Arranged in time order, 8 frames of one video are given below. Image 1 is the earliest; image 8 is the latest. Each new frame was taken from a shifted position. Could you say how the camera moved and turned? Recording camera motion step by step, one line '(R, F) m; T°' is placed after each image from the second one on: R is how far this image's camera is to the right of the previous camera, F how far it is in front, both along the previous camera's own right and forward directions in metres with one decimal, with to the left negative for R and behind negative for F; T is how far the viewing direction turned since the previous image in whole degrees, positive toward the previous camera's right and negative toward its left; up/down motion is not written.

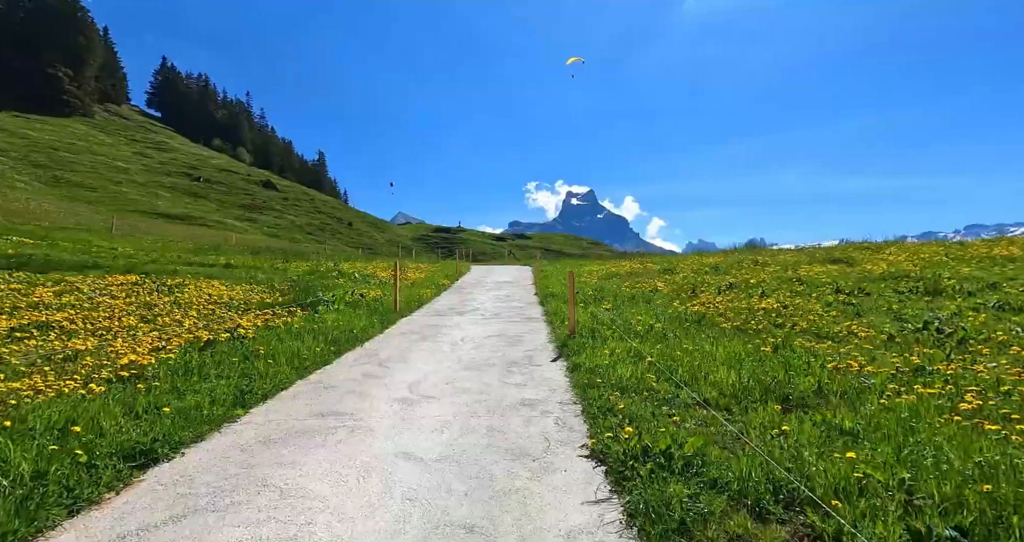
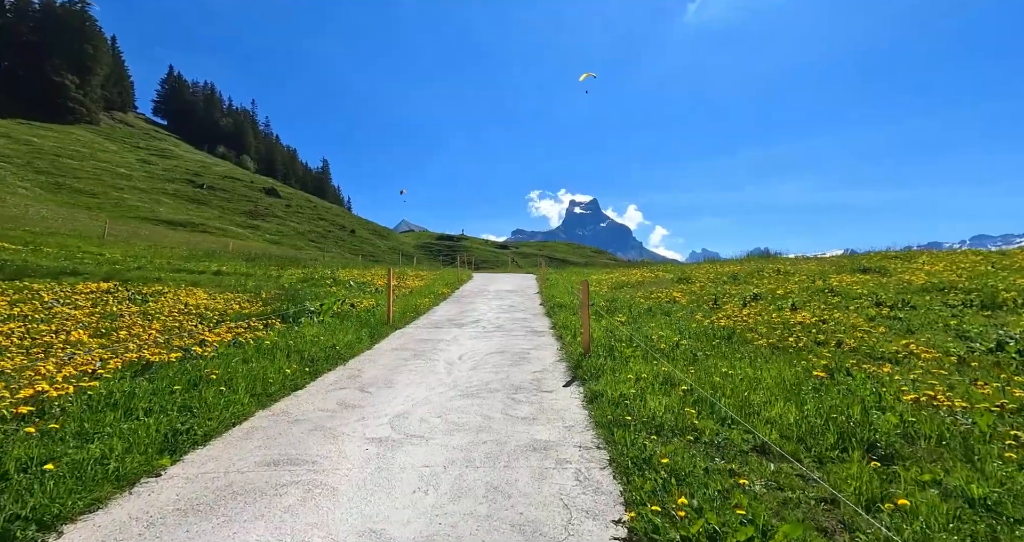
(-0.1, +1.3) m; 0°
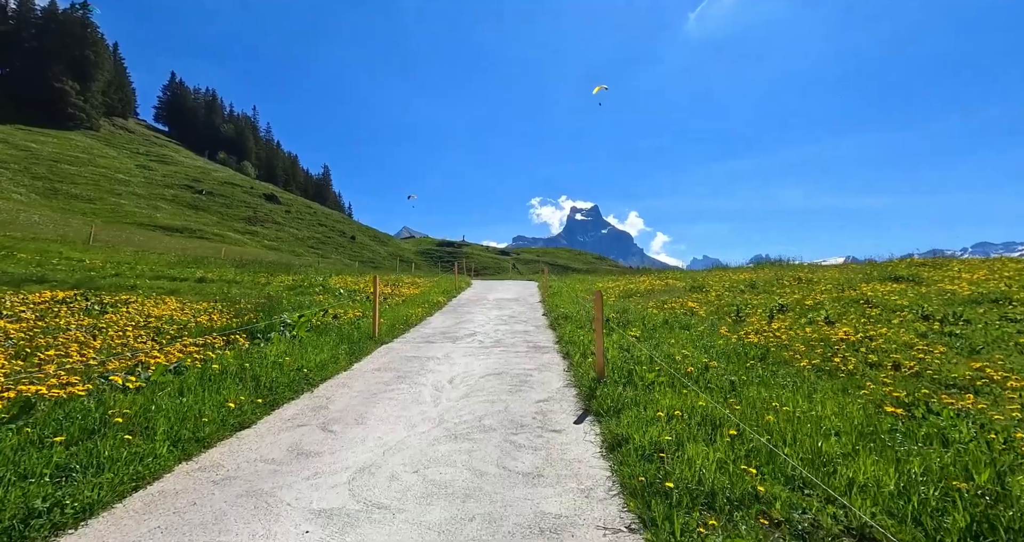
(0.0, +1.4) m; 0°
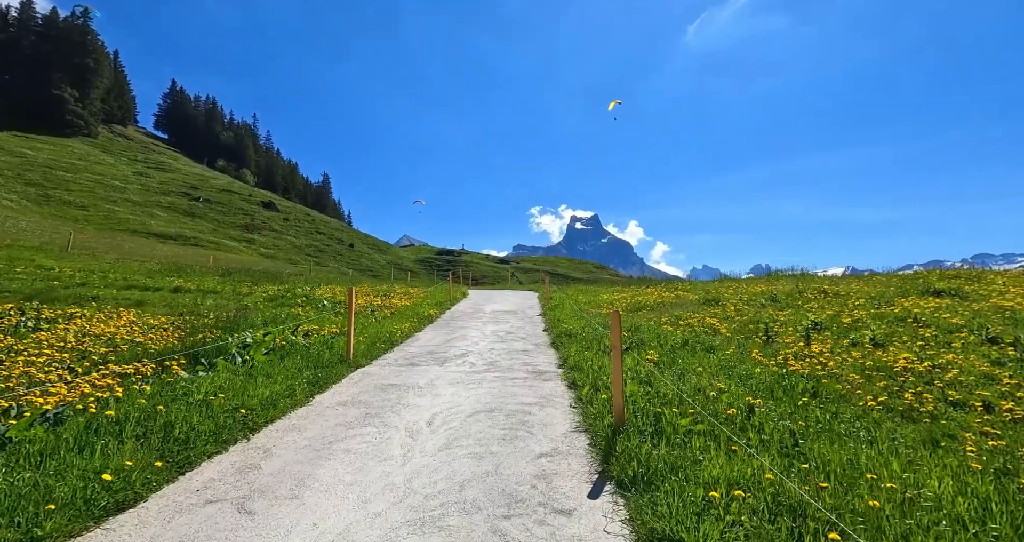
(+0.1, +1.6) m; 0°
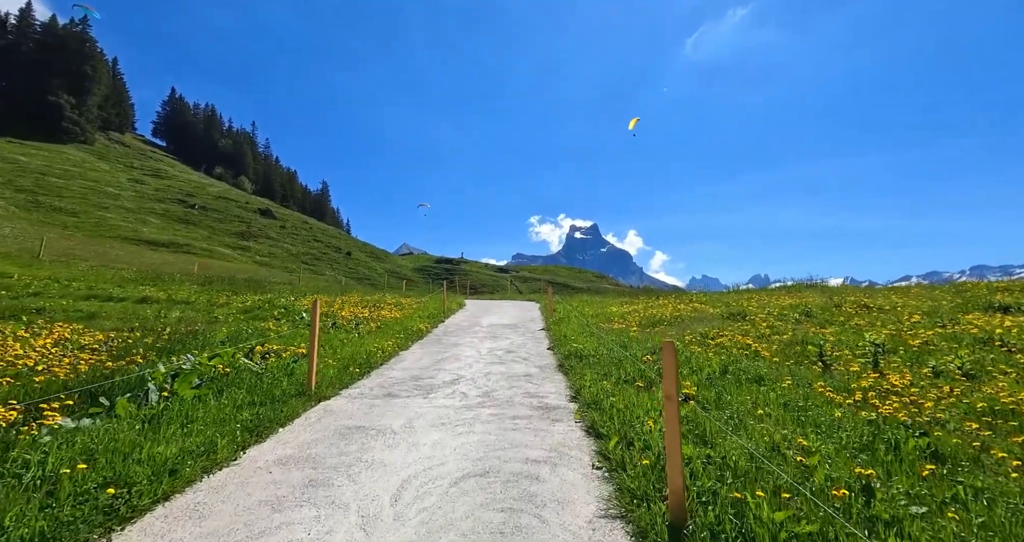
(0.0, +2.0) m; 0°
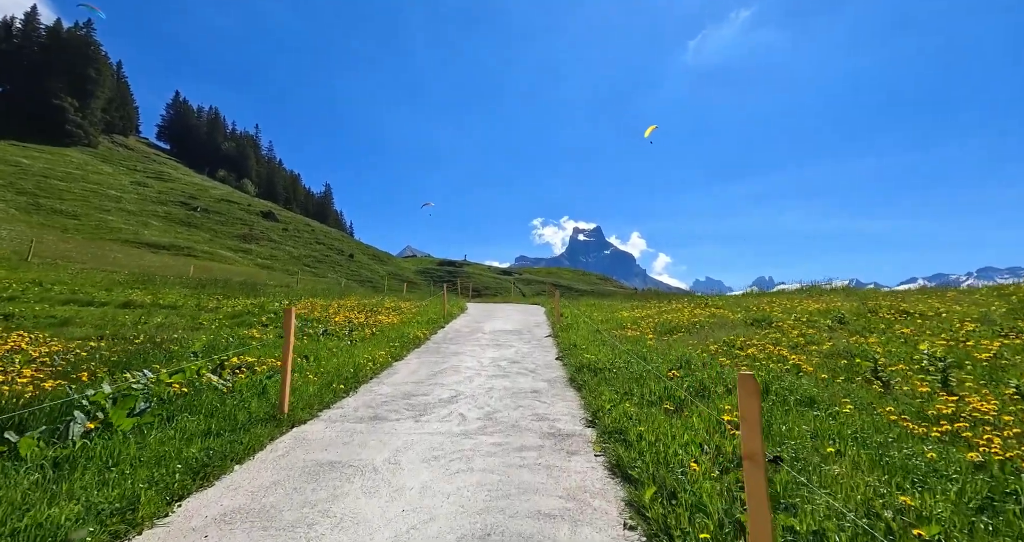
(0.0, +1.2) m; 0°
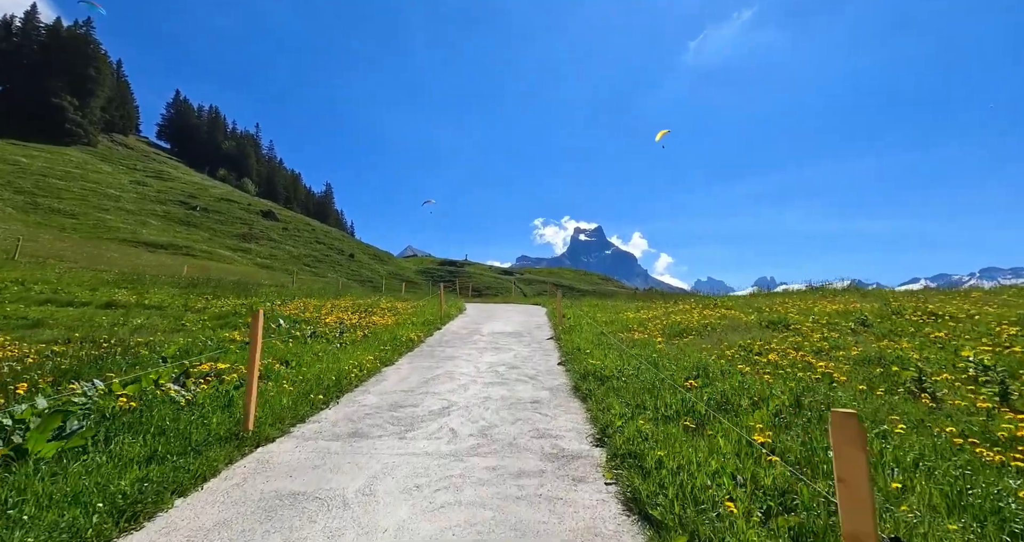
(+0.1, +0.9) m; 0°
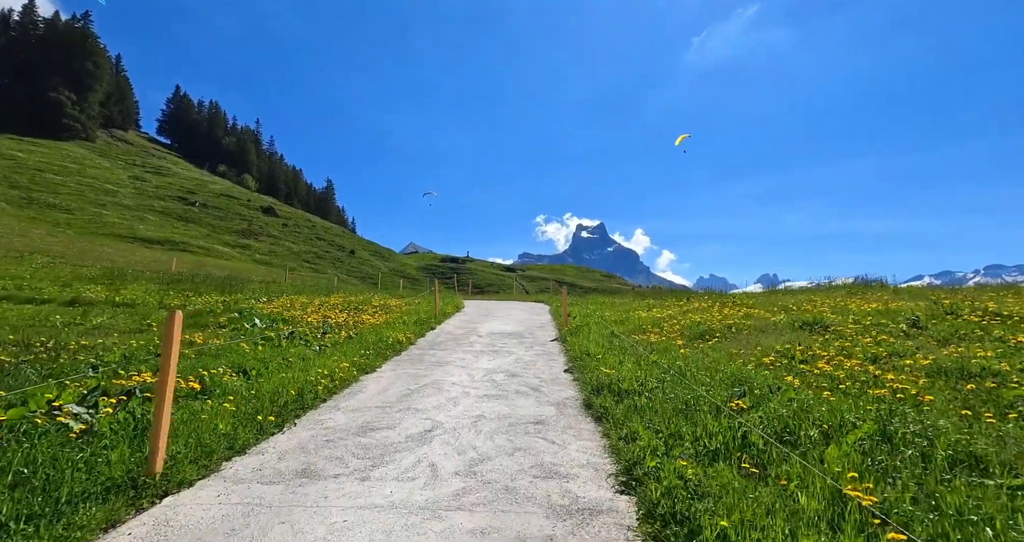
(+0.1, +1.6) m; 0°
